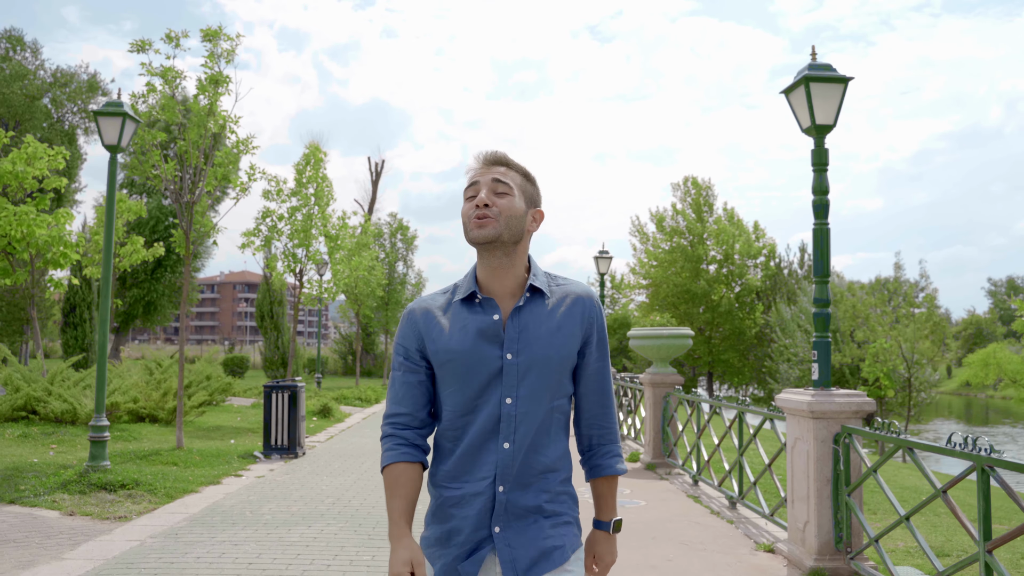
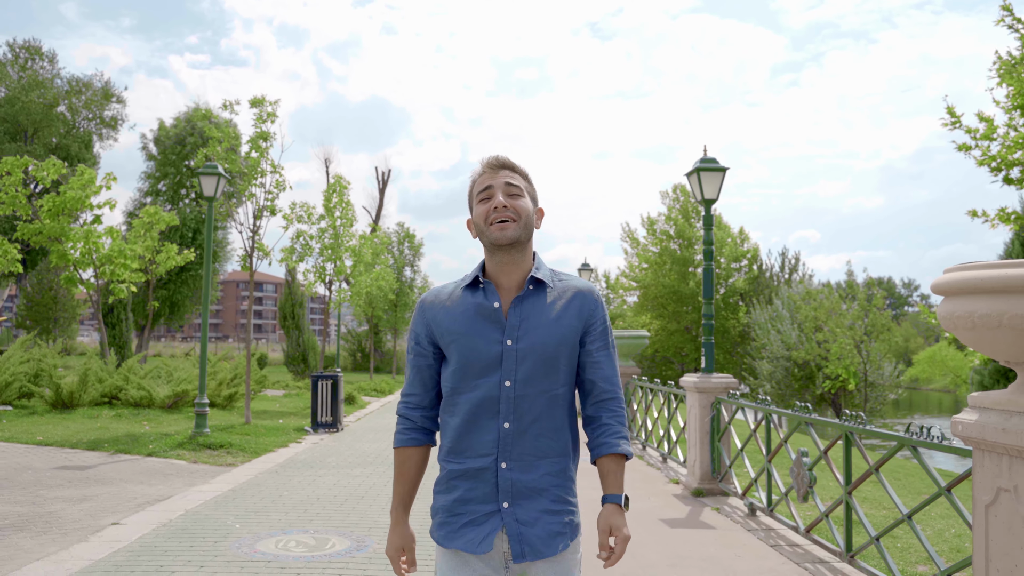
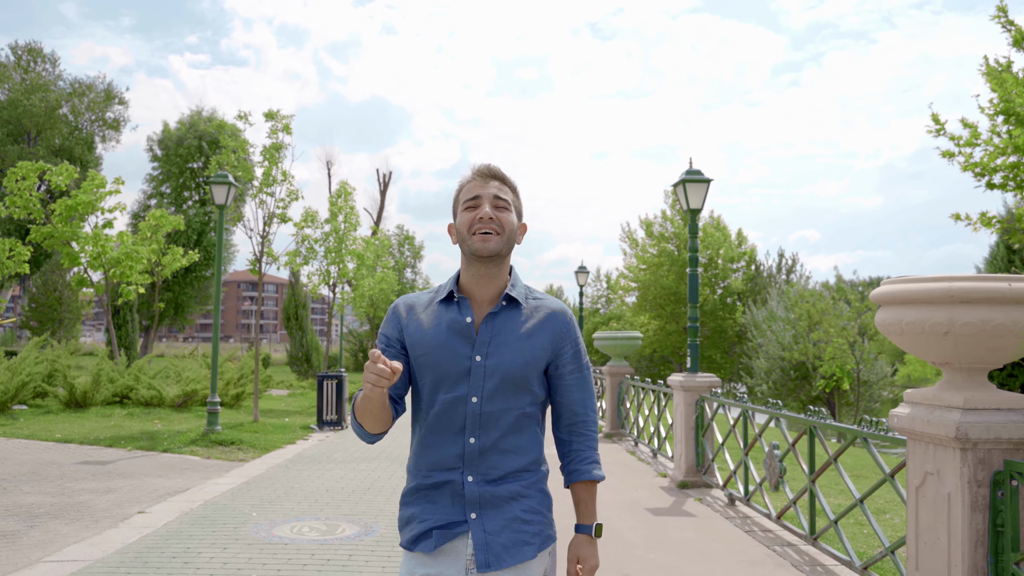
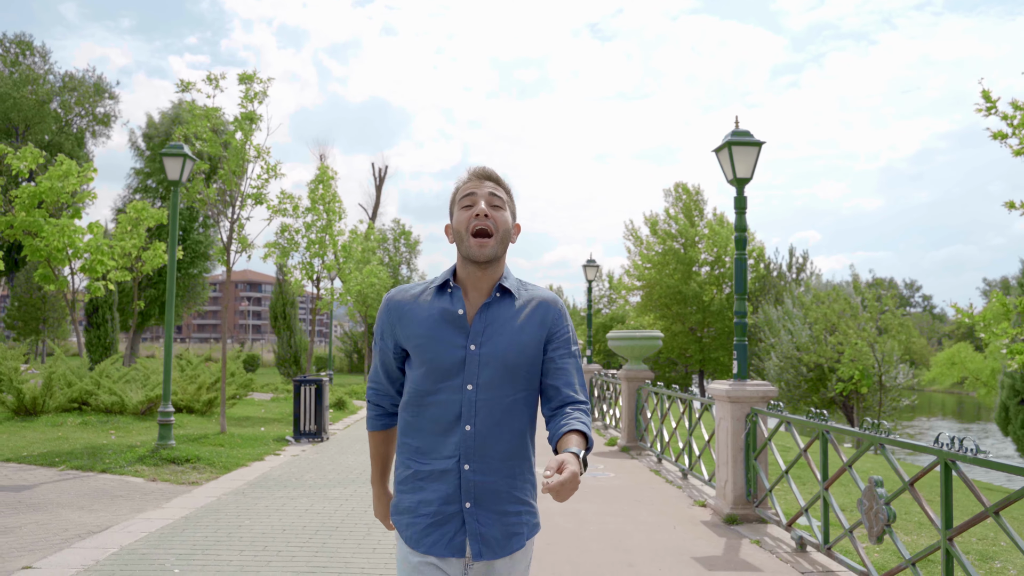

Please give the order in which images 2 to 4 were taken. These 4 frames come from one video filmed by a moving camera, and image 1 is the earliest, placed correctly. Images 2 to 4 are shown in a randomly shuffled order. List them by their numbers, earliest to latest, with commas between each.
4, 2, 3
